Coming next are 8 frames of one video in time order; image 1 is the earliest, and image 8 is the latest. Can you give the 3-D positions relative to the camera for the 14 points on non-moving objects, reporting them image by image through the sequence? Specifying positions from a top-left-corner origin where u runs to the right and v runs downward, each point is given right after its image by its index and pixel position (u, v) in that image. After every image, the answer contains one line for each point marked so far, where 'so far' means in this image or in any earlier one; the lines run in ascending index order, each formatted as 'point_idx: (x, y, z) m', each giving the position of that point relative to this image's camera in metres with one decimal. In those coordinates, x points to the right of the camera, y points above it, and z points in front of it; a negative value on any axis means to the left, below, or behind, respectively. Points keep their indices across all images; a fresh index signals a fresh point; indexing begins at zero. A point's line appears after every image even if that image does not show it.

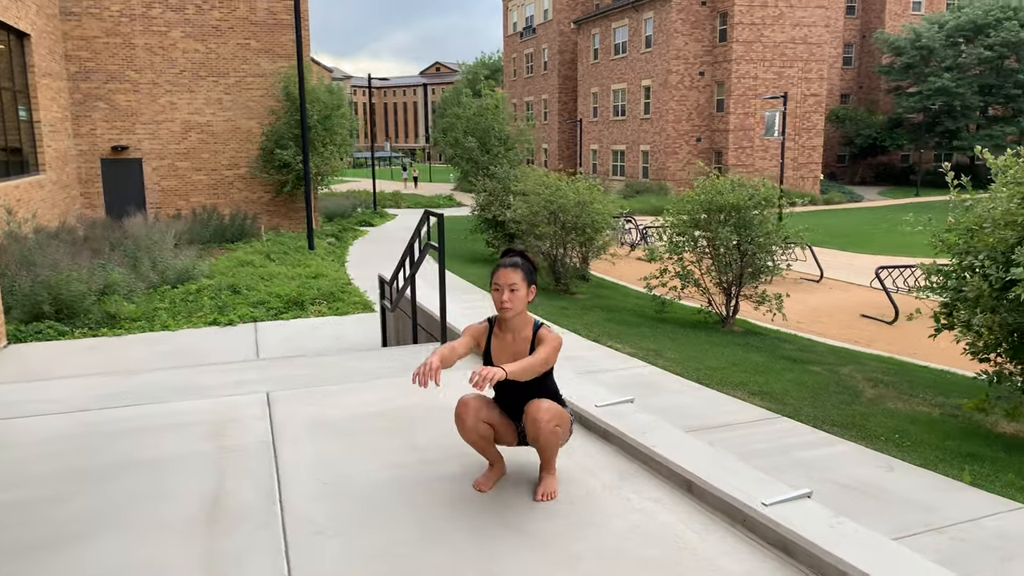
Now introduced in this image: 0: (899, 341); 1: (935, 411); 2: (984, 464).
0: (+5.6, -0.8, +11.8) m
1: (+3.6, -1.0, +6.8) m
2: (+3.0, -1.1, +5.1) m
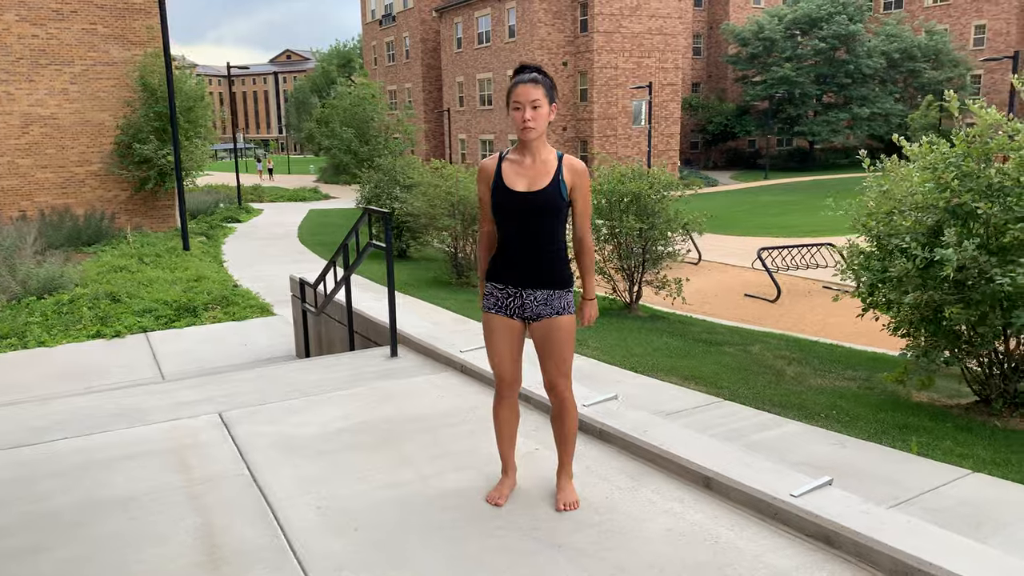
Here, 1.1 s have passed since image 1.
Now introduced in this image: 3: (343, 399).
0: (+4.2, -0.5, +12.5) m
1: (+3.0, -0.8, +7.2) m
2: (+2.8, -1.0, +5.4) m
3: (-0.9, -0.6, +4.6) m
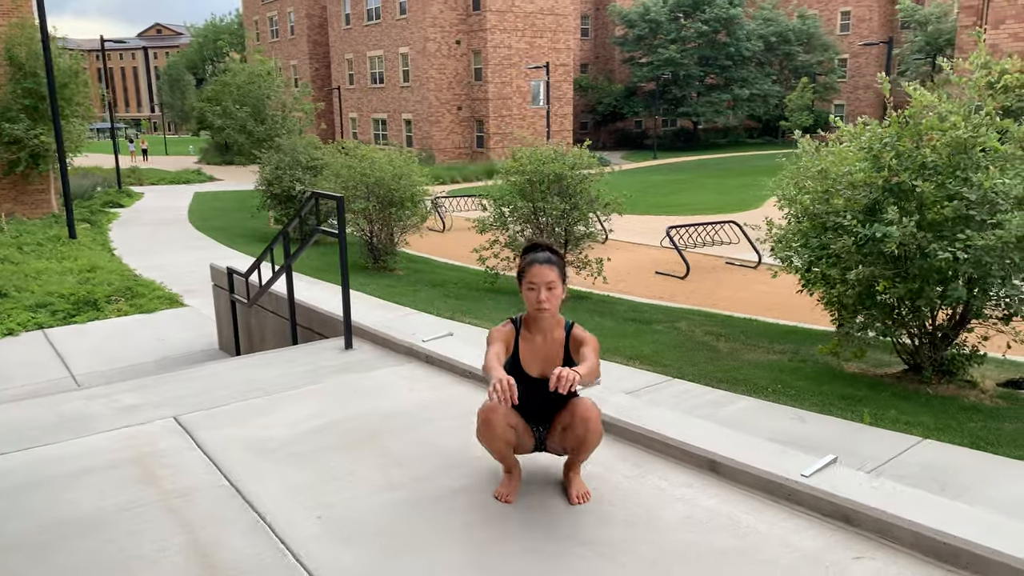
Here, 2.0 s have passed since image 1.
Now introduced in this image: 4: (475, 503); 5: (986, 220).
0: (+3.0, -0.1, +12.9) m
1: (+2.5, -0.6, +7.4) m
2: (+2.5, -0.8, +5.7) m
3: (-1.1, -0.6, +4.3) m
4: (-0.2, -0.8, +3.2) m
5: (+3.2, +0.4, +5.4) m
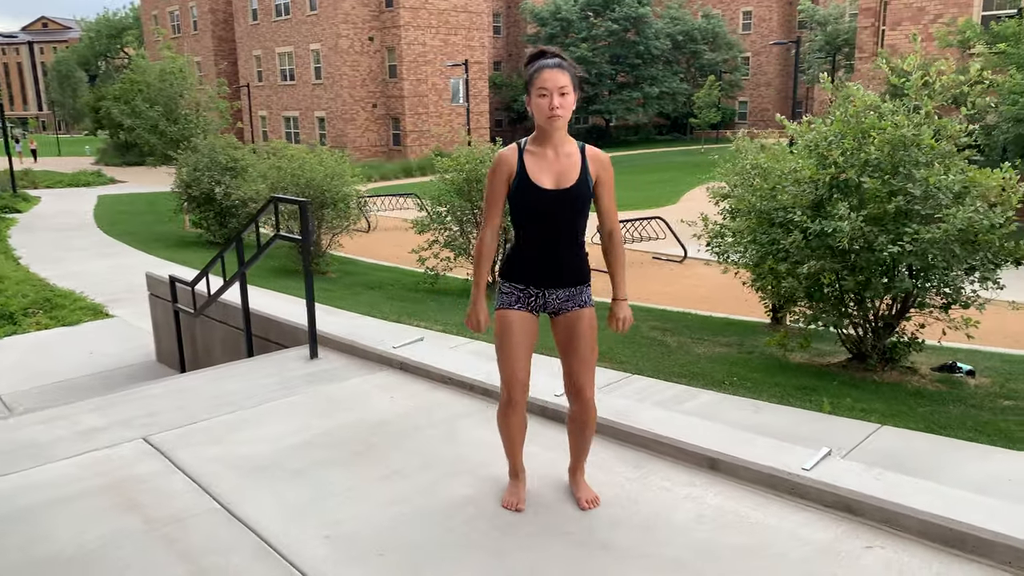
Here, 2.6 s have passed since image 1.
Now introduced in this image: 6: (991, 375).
0: (+1.9, 0.0, +13.1) m
1: (+2.1, -0.6, +7.6) m
2: (+2.2, -0.8, +5.9) m
3: (-1.2, -0.6, +4.2) m
4: (-0.1, -0.9, +3.1) m
5: (+2.9, +0.5, +5.6) m
6: (+3.9, -0.7, +6.7) m
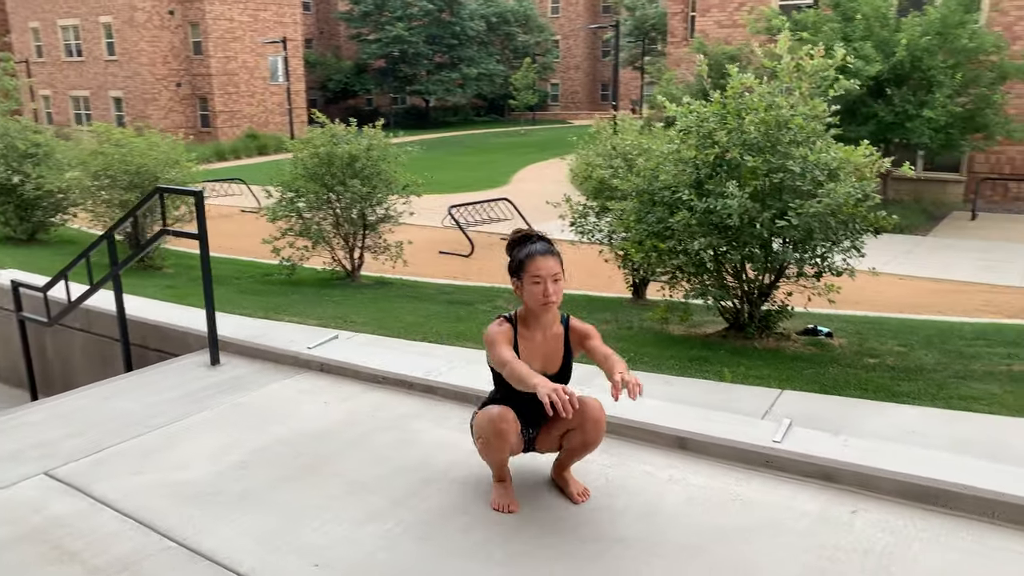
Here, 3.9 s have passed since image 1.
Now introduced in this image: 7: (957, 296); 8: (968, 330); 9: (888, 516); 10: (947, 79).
0: (-0.4, +0.3, +13.1) m
1: (+1.0, -0.4, +7.8) m
2: (+1.5, -0.6, +6.2) m
3: (-1.4, -0.6, +3.7) m
4: (-0.1, -0.8, +3.0) m
5: (+2.2, +0.7, +6.0) m
6: (+3.0, -0.4, +7.3) m
7: (+6.3, -0.1, +11.6) m
8: (+4.5, -0.4, +8.0) m
9: (+1.4, -0.8, +2.9) m
10: (+8.1, +3.9, +15.1) m
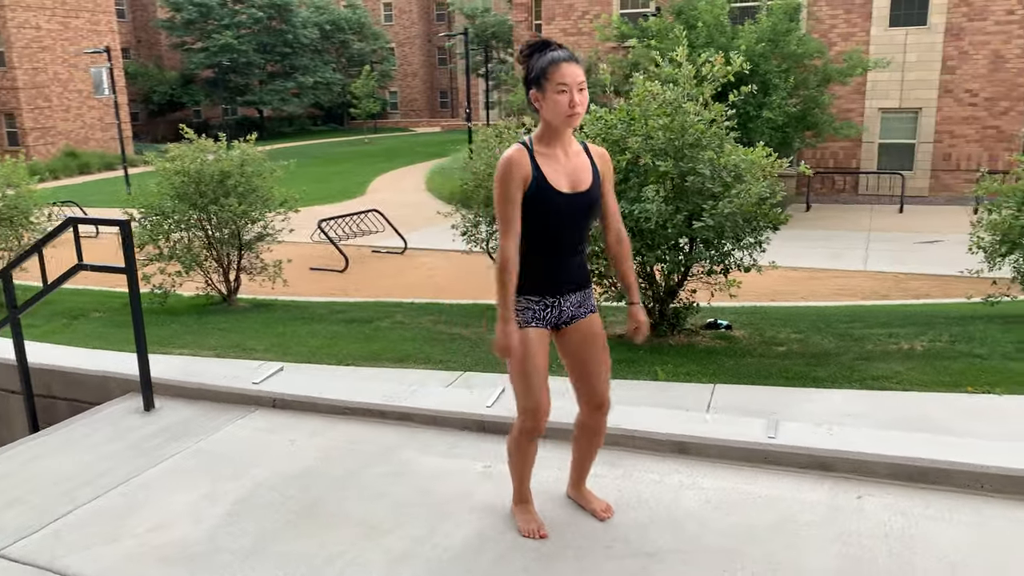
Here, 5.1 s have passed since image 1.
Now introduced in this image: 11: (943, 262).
0: (-2.3, 0.0, +12.8) m
1: (+0.1, -0.4, +7.9) m
2: (+1.0, -0.6, +6.3) m
3: (-1.4, -0.8, +3.4) m
4: (0.0, -0.9, +2.8) m
5: (+1.6, +0.8, +6.3) m
6: (+2.2, -0.4, +7.7) m
7: (+4.6, +0.1, +12.5) m
8: (+3.5, -0.3, +8.7) m
9: (+1.5, -0.8, +3.1) m
10: (+5.4, +4.2, +16.4) m
11: (+7.1, +0.4, +13.4) m
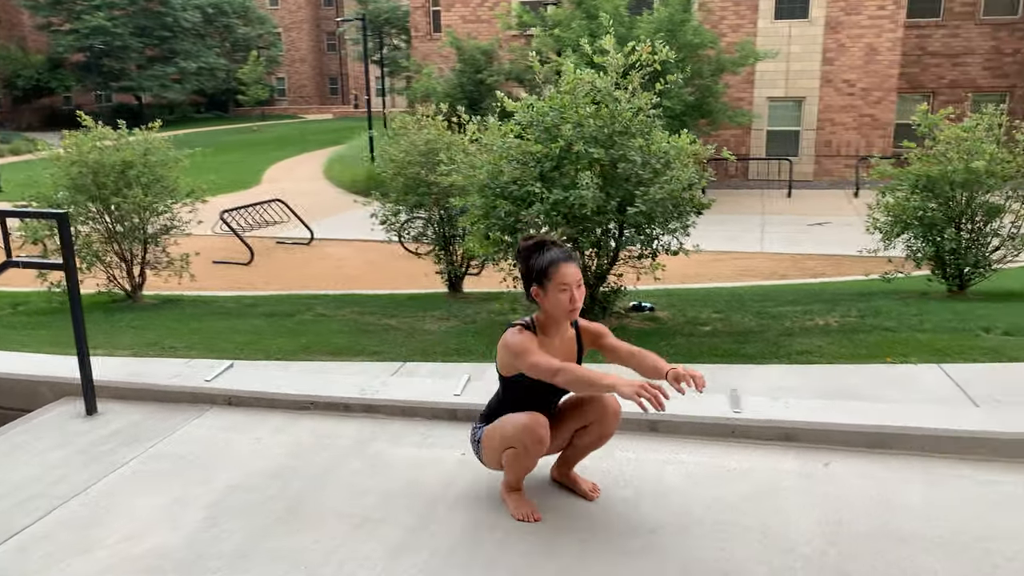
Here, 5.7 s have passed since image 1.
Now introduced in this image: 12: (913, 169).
0: (-3.6, +0.2, +12.4) m
1: (-0.5, -0.3, +7.8) m
2: (+0.5, -0.5, +6.4) m
3: (-1.5, -0.8, +3.2) m
4: (0.0, -0.9, +2.9) m
5: (+1.1, +0.9, +6.5) m
6: (+1.5, -0.2, +8.0) m
7: (+3.3, +0.4, +13.1) m
8: (+2.7, -0.1, +9.1) m
9: (+1.4, -0.7, +3.3) m
10: (+3.5, +4.5, +16.9) m
11: (+5.6, +0.8, +14.3) m
12: (+4.2, +1.2, +8.4) m
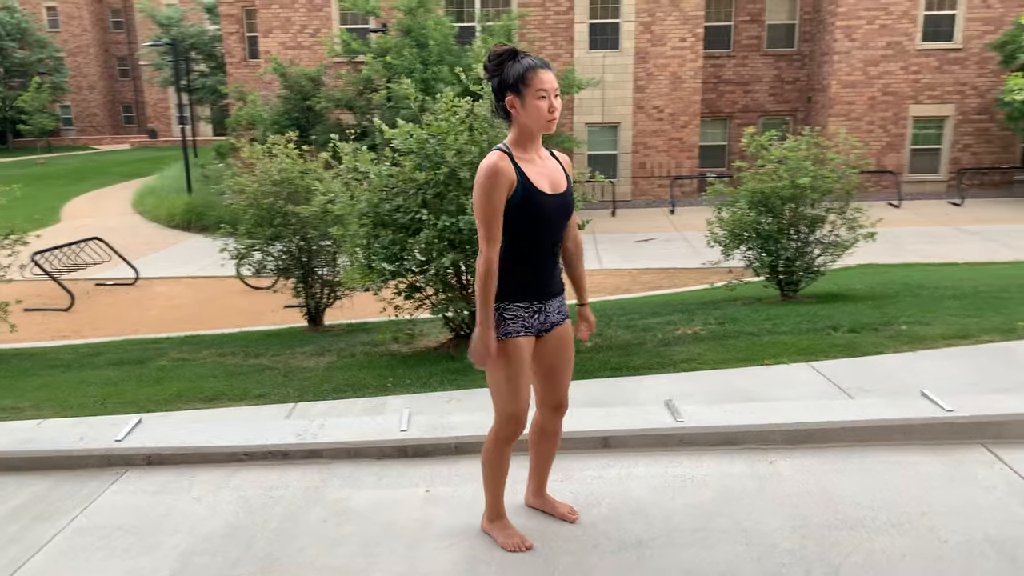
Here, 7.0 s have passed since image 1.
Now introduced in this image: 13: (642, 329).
0: (-5.6, -0.5, +11.3) m
1: (-1.7, -0.6, +7.6) m
2: (-0.3, -0.7, +6.4) m
3: (-1.5, -1.0, +2.8) m
4: (0.0, -1.0, +2.8) m
5: (+0.1, +0.7, +6.6) m
6: (+0.3, -0.4, +8.2) m
7: (+0.9, +0.1, +13.5) m
8: (+1.2, -0.2, +9.5) m
9: (+1.2, -0.8, +3.6) m
10: (0.0, +4.1, +17.4) m
11: (+2.9, +0.6, +15.3) m
12: (+2.7, +1.1, +9.2) m
13: (+1.3, -0.4, +7.9) m
